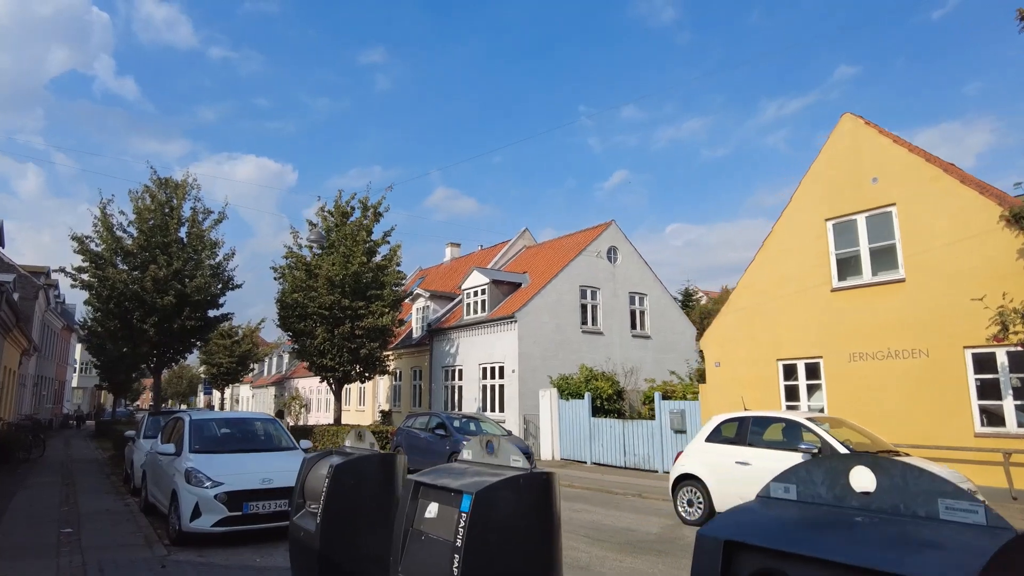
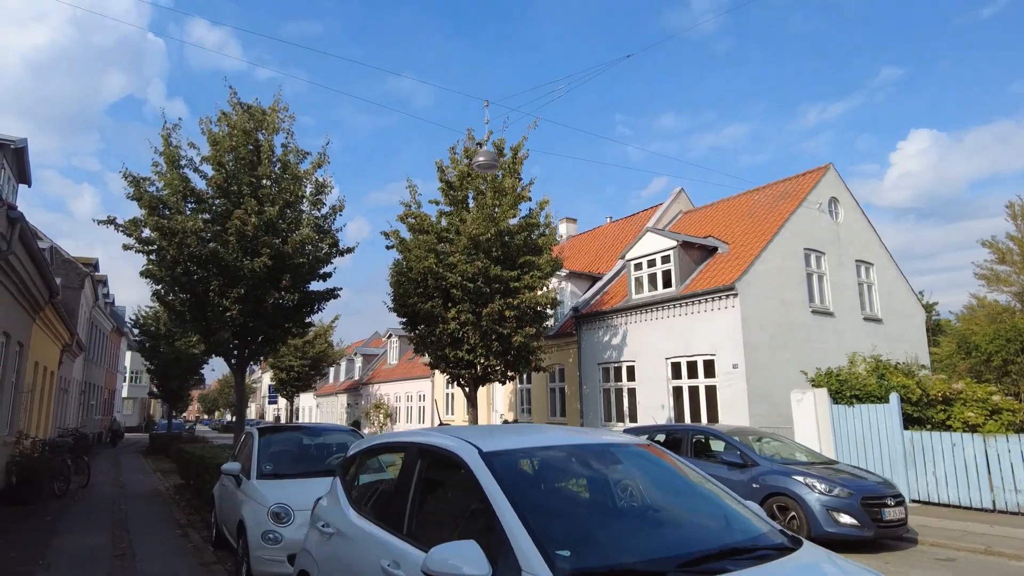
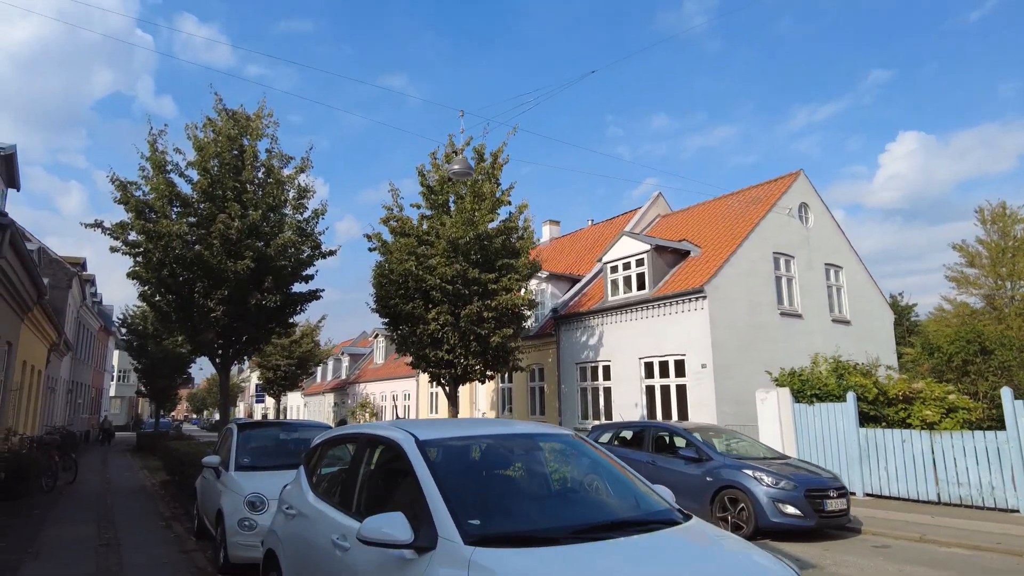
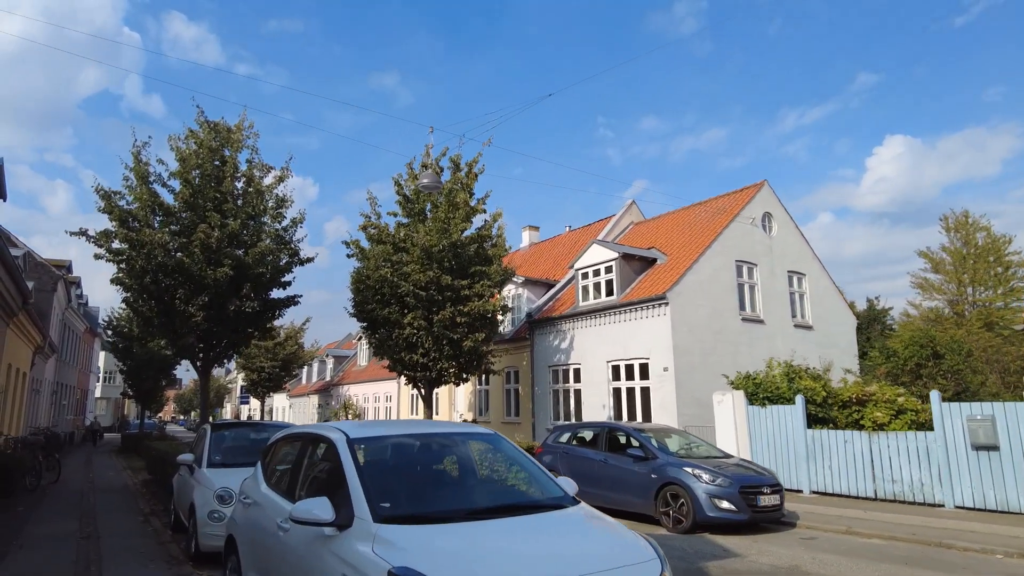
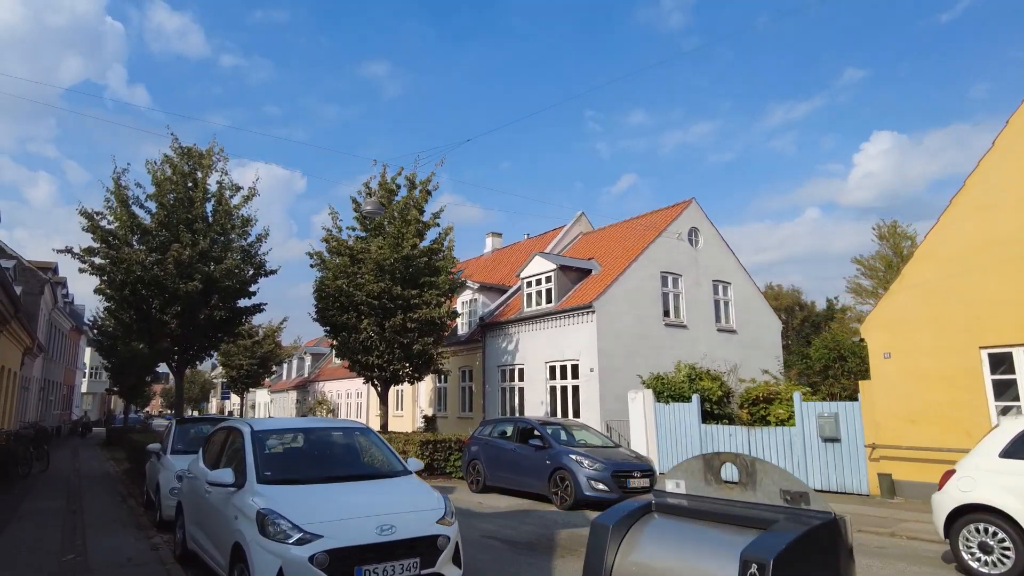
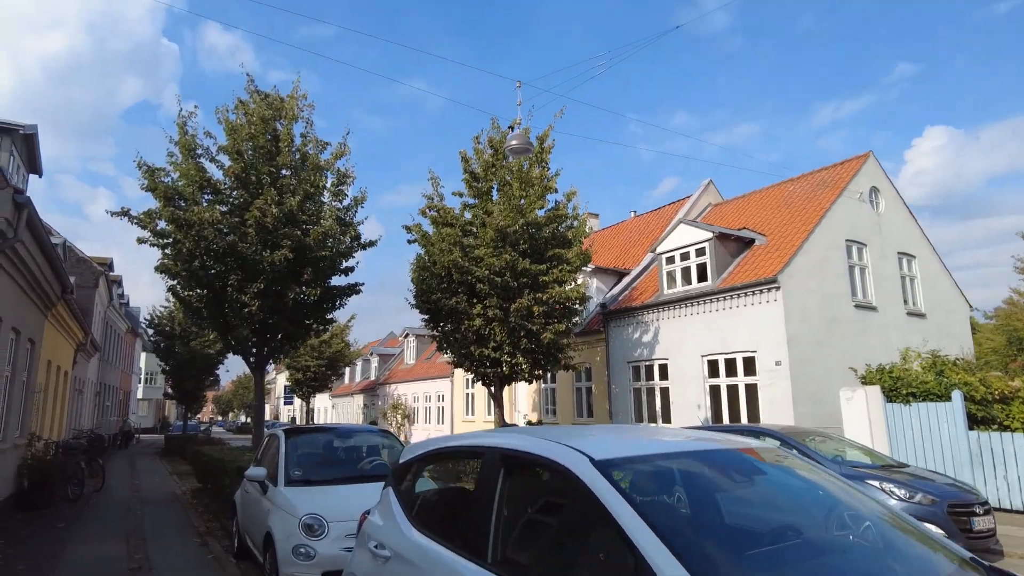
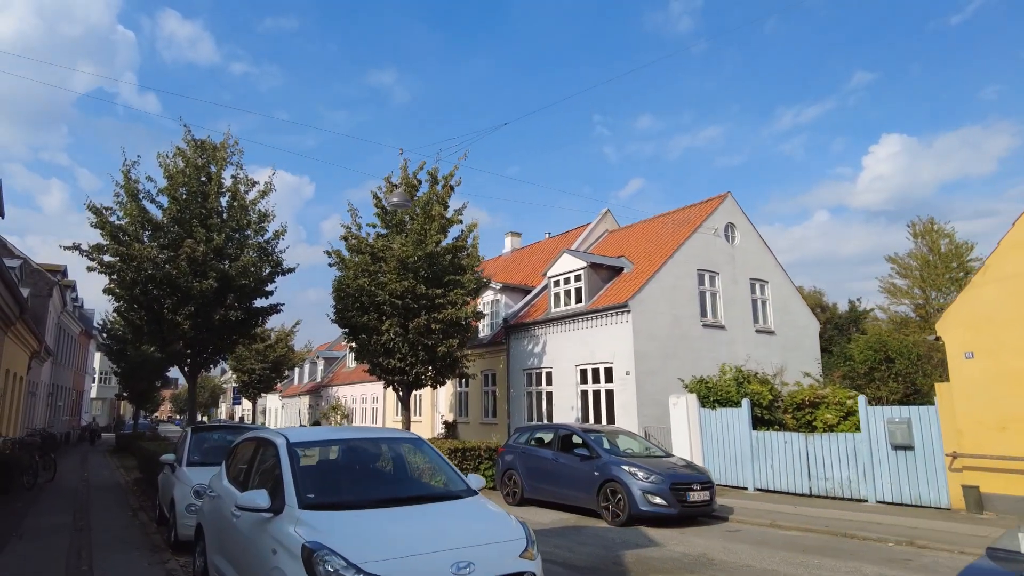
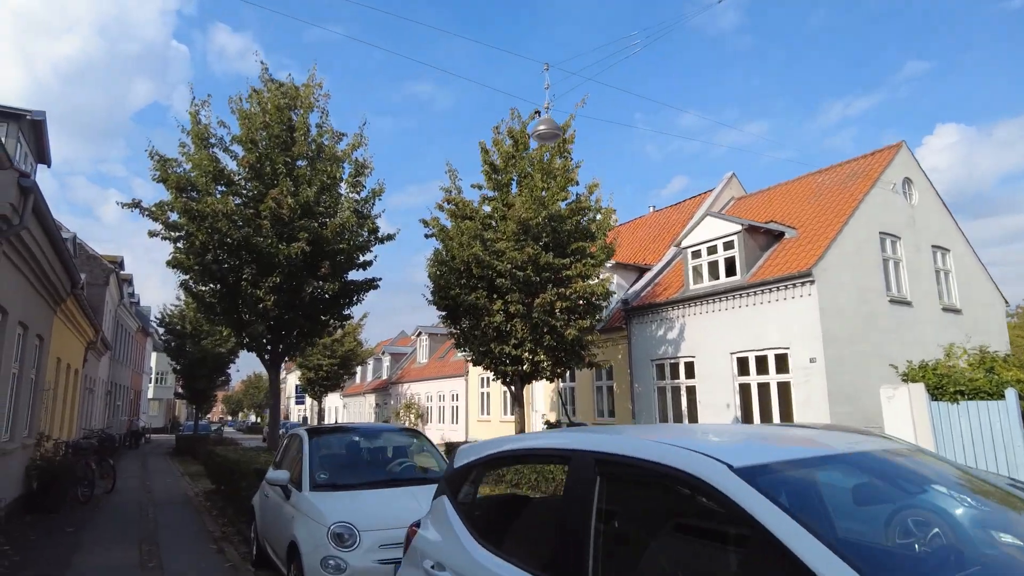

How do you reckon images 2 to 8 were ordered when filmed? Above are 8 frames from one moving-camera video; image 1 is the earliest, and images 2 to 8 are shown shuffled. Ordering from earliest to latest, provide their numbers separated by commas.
5, 7, 4, 3, 2, 6, 8
